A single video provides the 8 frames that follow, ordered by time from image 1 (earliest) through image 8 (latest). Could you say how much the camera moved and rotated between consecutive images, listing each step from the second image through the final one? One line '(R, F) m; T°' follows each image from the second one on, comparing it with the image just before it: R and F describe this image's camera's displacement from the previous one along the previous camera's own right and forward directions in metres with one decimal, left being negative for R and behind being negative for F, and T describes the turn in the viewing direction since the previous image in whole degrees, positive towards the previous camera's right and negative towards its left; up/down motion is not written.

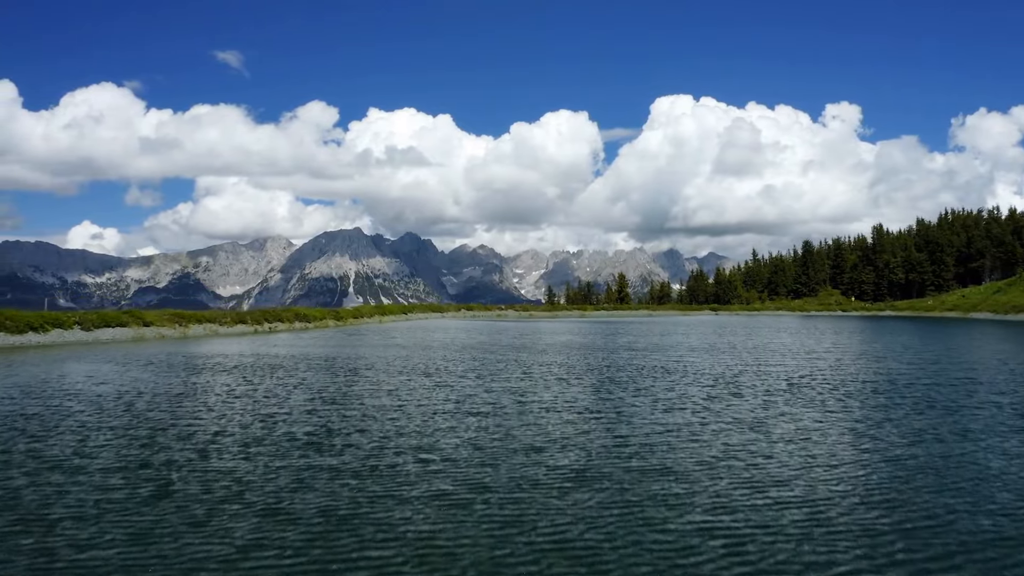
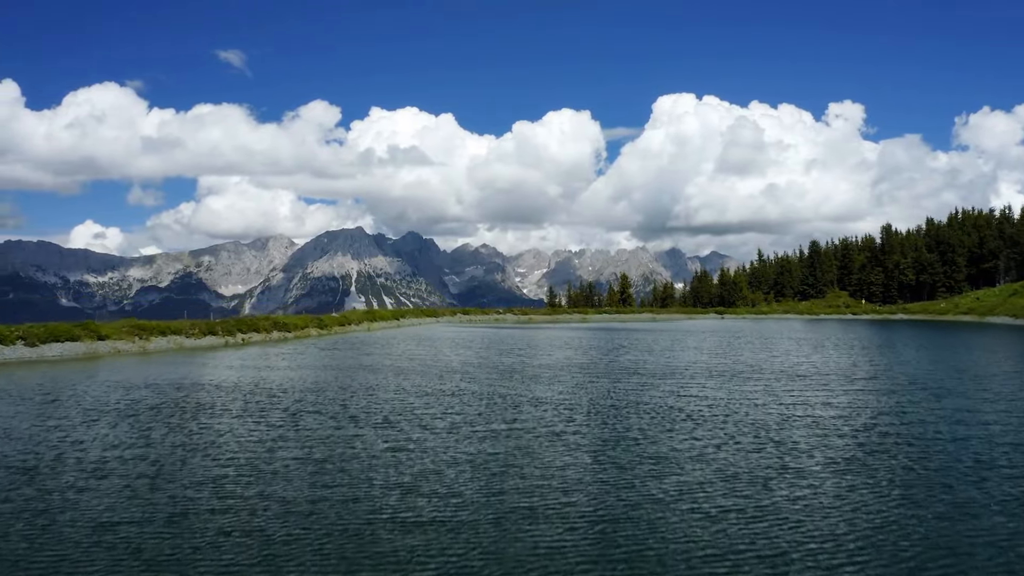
(+0.8, +7.1) m; 0°
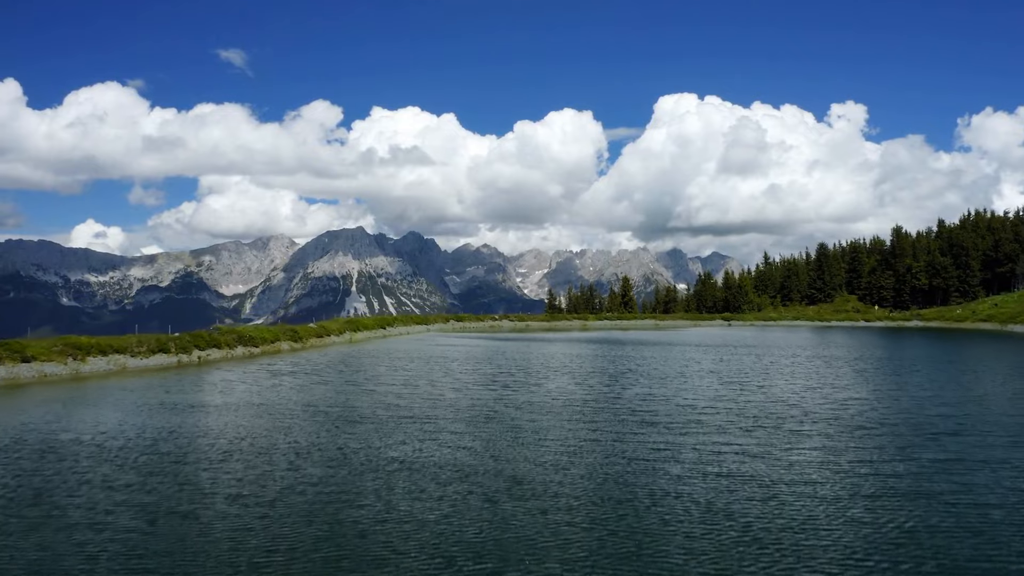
(+1.1, +9.1) m; 0°
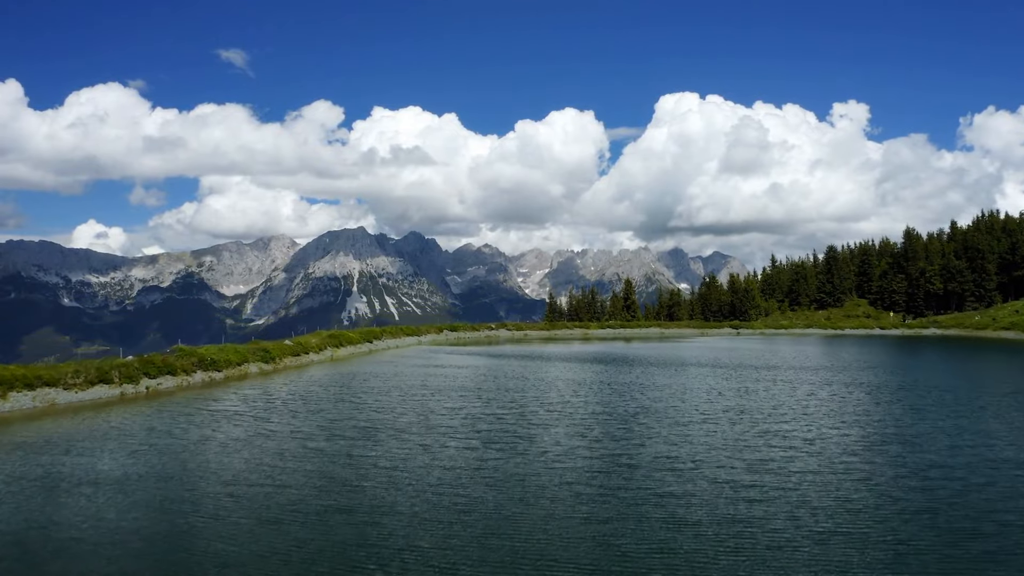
(+0.9, +9.1) m; 0°
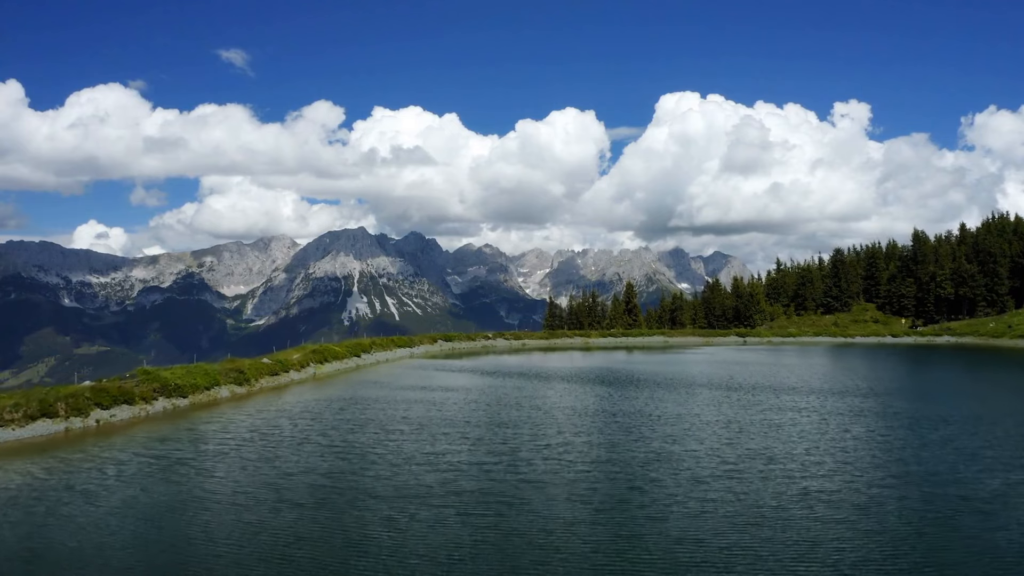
(+0.7, +6.8) m; 0°
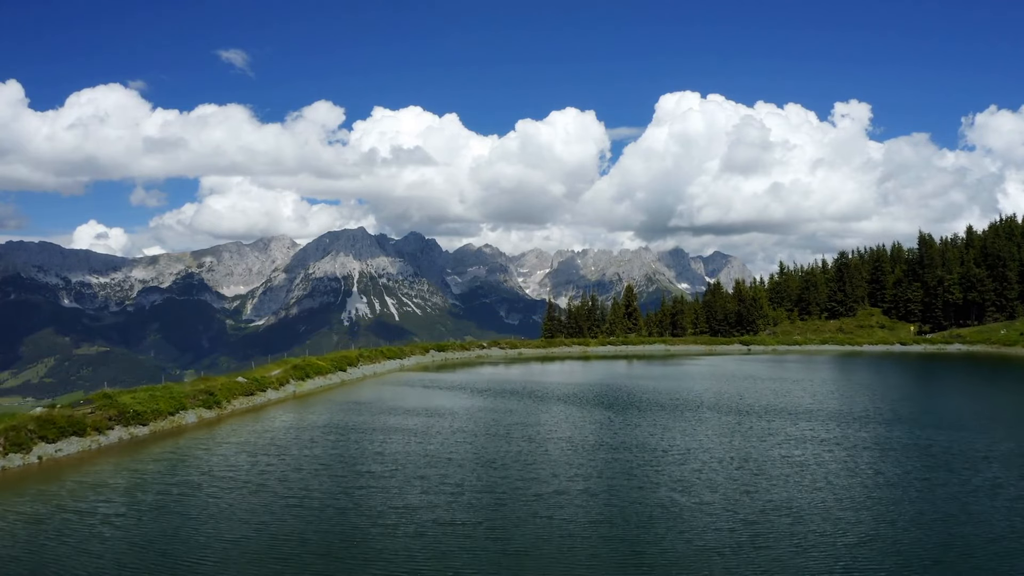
(+1.0, +5.9) m; 0°
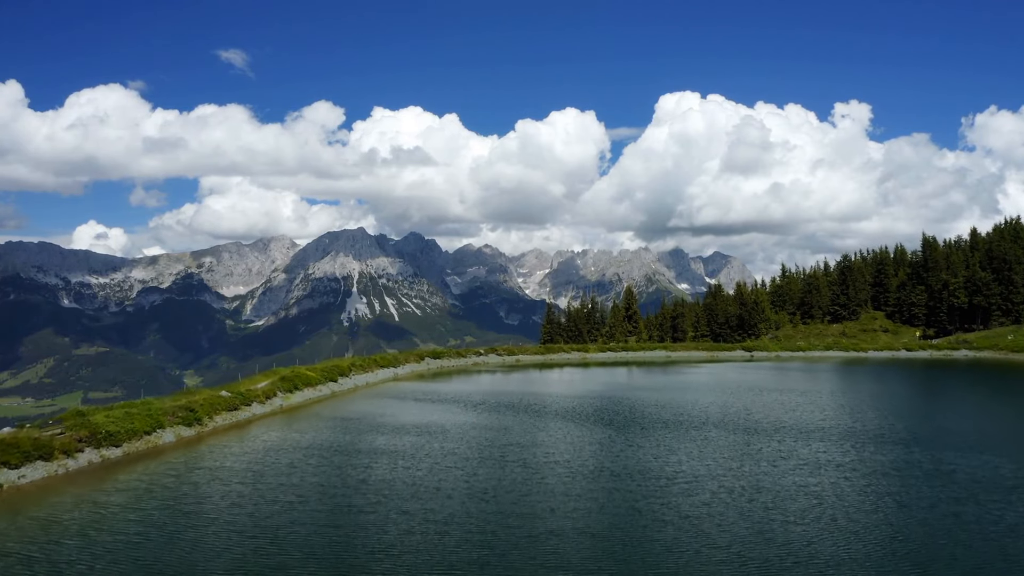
(+0.4, +3.6) m; 0°
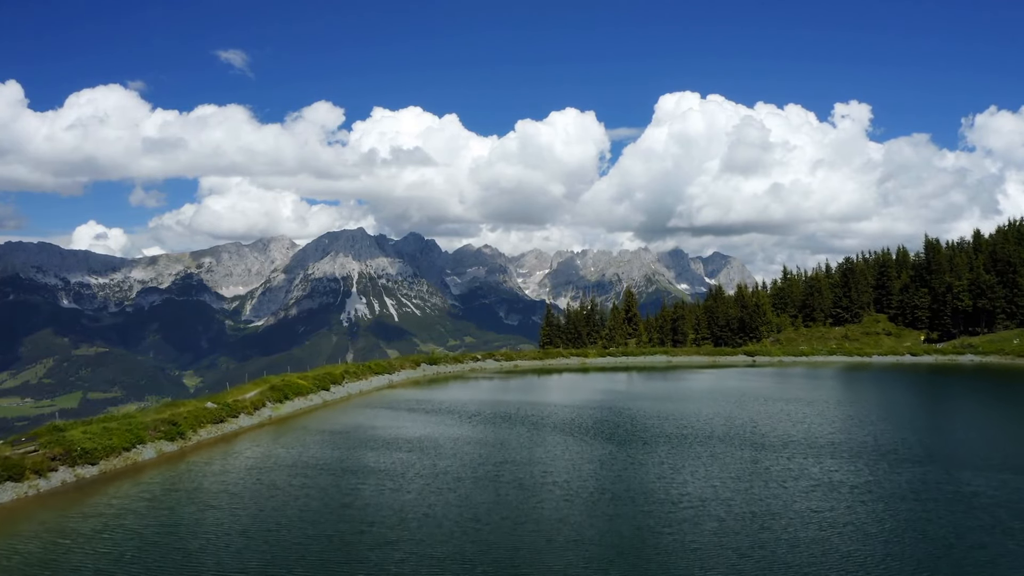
(+0.4, +2.8) m; 0°
